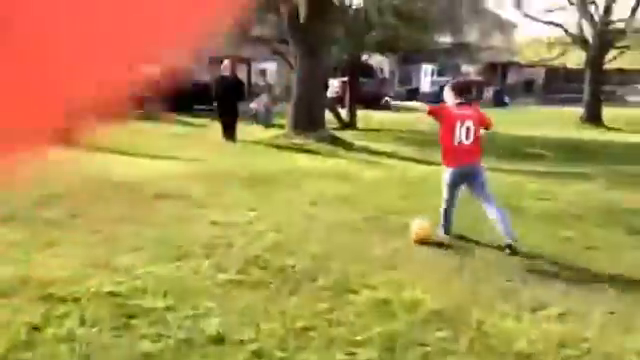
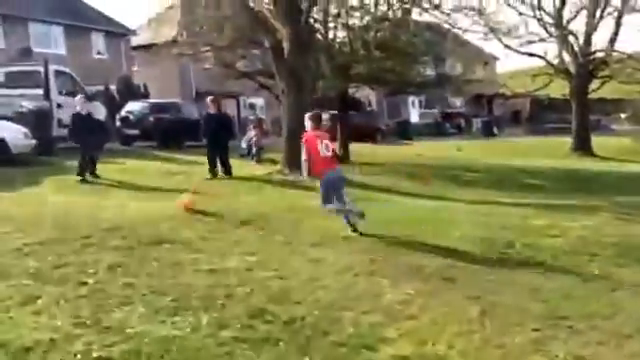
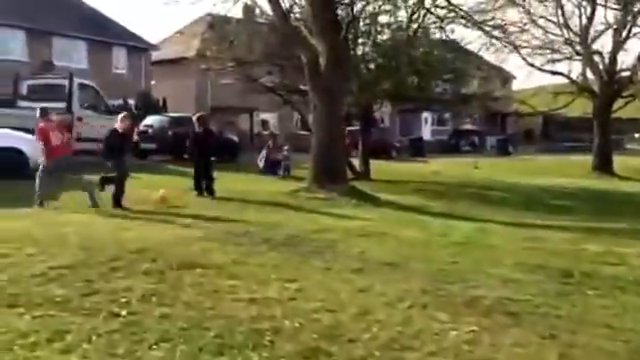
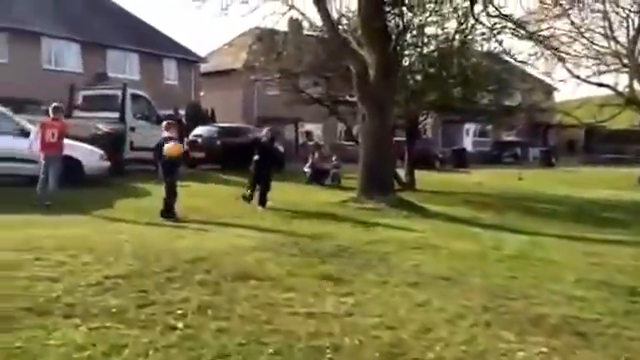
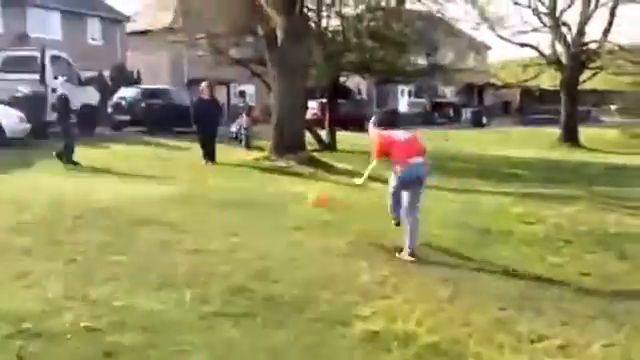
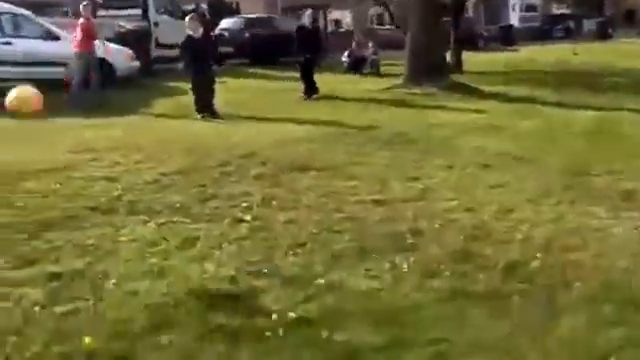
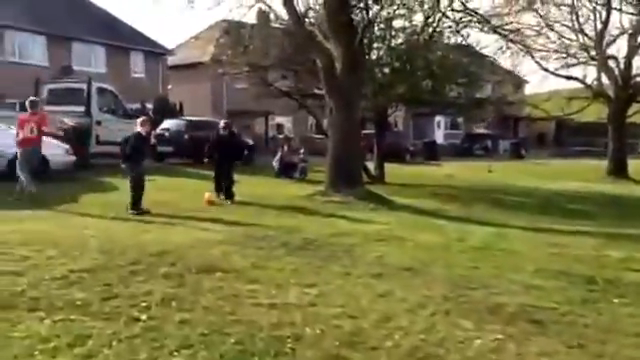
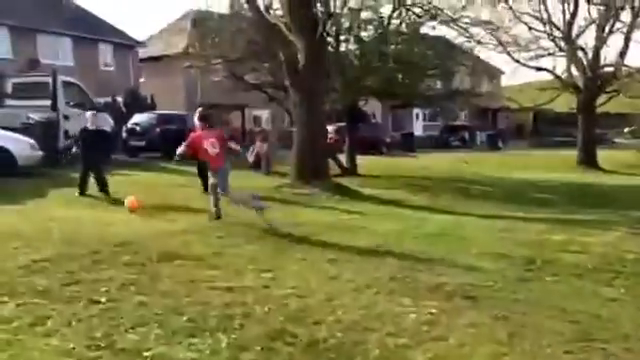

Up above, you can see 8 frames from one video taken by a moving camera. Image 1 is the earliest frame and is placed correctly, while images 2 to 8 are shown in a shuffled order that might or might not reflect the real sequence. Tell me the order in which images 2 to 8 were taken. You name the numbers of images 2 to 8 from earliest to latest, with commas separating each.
5, 2, 8, 3, 7, 4, 6
